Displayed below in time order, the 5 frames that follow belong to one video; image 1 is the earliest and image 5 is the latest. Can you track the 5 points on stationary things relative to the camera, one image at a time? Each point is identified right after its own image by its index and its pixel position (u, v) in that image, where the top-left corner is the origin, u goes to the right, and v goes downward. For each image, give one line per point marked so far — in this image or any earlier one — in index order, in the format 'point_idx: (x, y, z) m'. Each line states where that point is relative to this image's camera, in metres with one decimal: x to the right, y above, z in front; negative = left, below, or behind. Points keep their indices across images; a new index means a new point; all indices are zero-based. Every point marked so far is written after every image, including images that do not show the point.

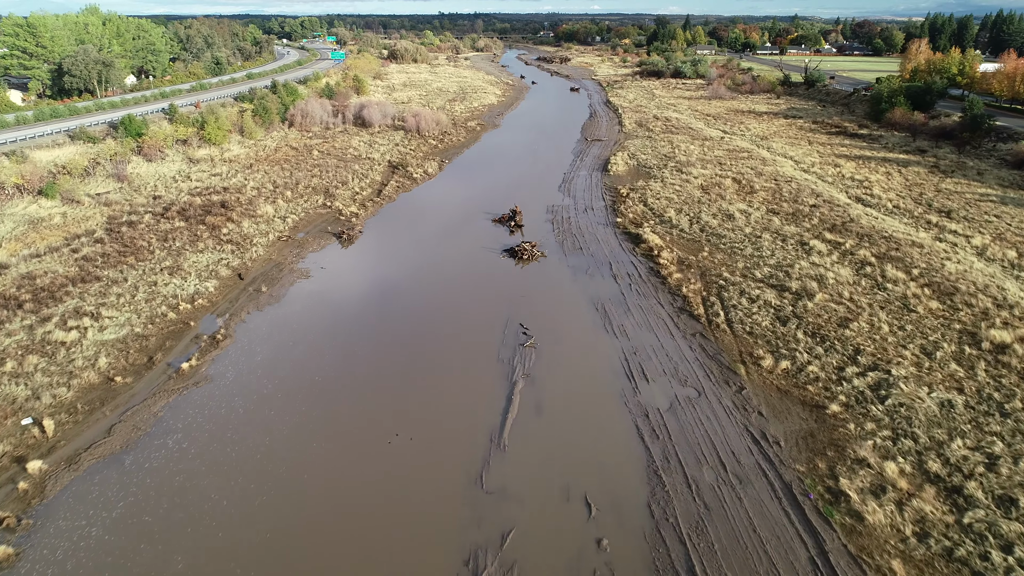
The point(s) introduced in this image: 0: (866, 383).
0: (+6.3, -1.7, +10.5) m
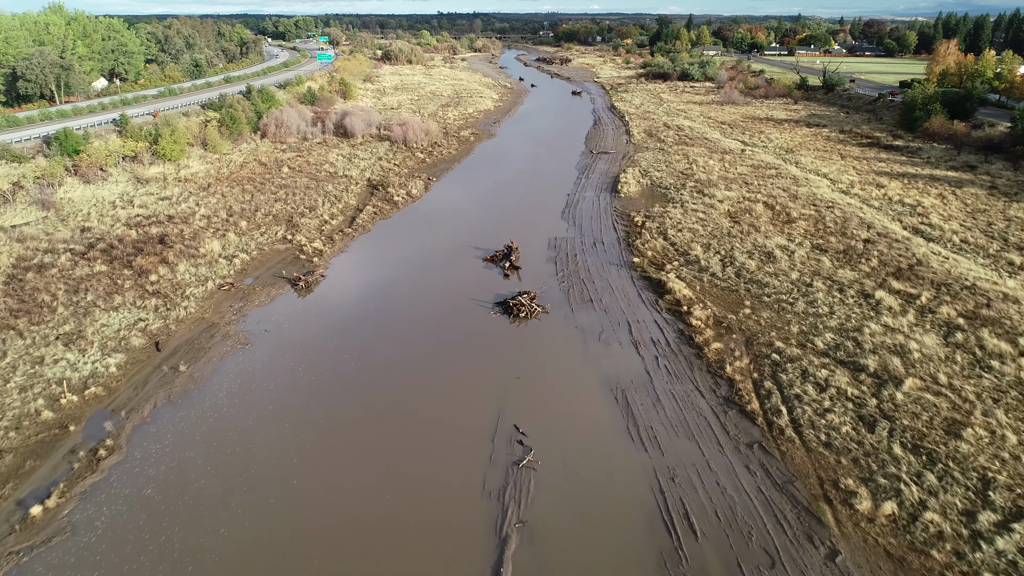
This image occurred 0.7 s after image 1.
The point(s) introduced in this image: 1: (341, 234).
0: (+6.1, -3.1, +7.2) m
1: (-5.3, +1.7, +18.3) m
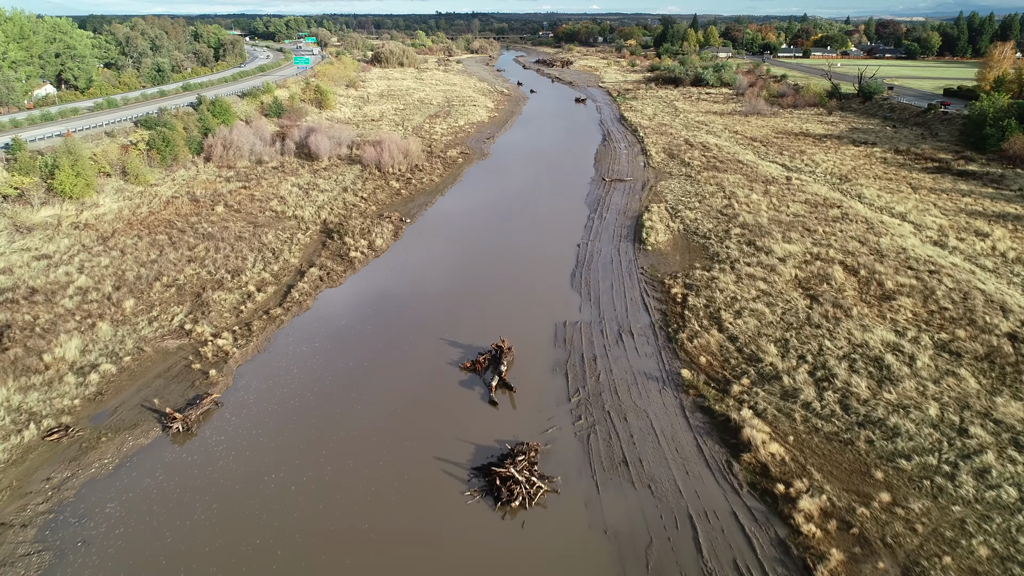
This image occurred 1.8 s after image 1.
0: (+6.0, -5.4, +2.1) m
1: (-5.5, -0.6, +13.1) m
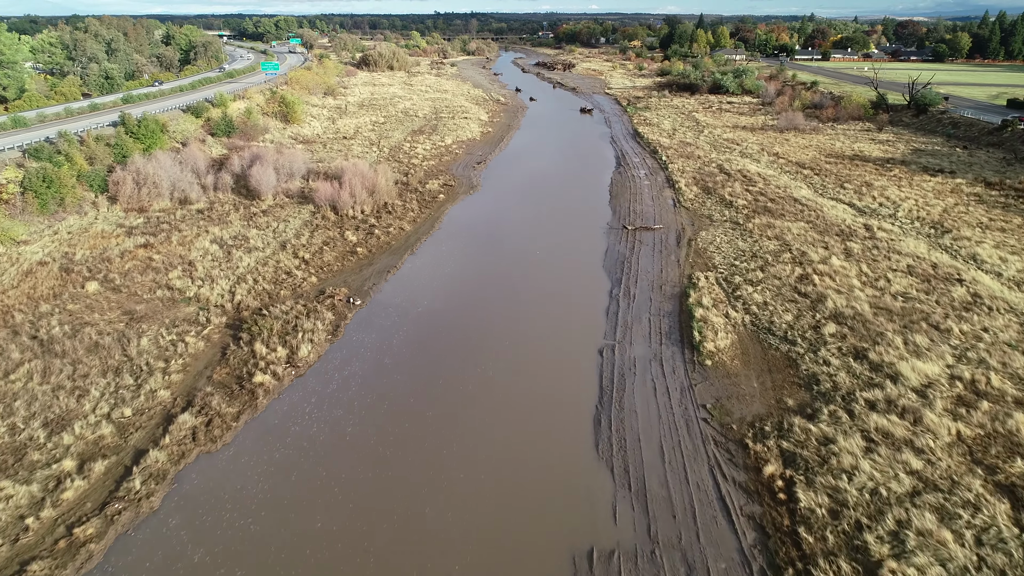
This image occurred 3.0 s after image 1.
0: (+5.8, -8.0, -3.6) m
1: (-5.7, -3.2, +7.5) m
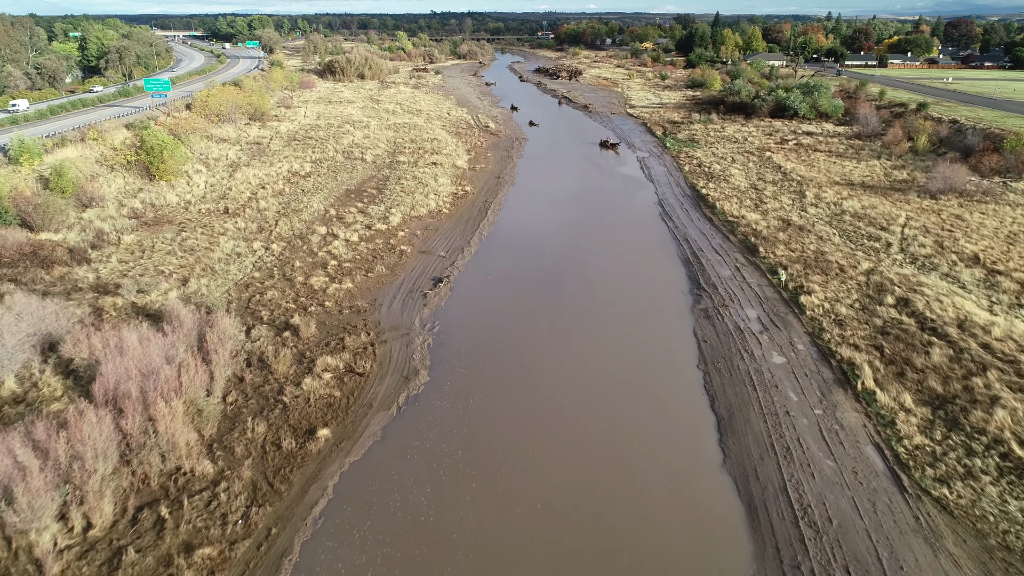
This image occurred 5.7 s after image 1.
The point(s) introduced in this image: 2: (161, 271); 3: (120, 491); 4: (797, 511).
0: (+5.5, -13.7, -16.3) m
1: (-6.0, -9.0, -5.3) m
2: (-8.9, +0.7, +14.8) m
3: (-5.2, -2.7, +8.1) m
4: (+3.8, -3.0, +8.0) m
